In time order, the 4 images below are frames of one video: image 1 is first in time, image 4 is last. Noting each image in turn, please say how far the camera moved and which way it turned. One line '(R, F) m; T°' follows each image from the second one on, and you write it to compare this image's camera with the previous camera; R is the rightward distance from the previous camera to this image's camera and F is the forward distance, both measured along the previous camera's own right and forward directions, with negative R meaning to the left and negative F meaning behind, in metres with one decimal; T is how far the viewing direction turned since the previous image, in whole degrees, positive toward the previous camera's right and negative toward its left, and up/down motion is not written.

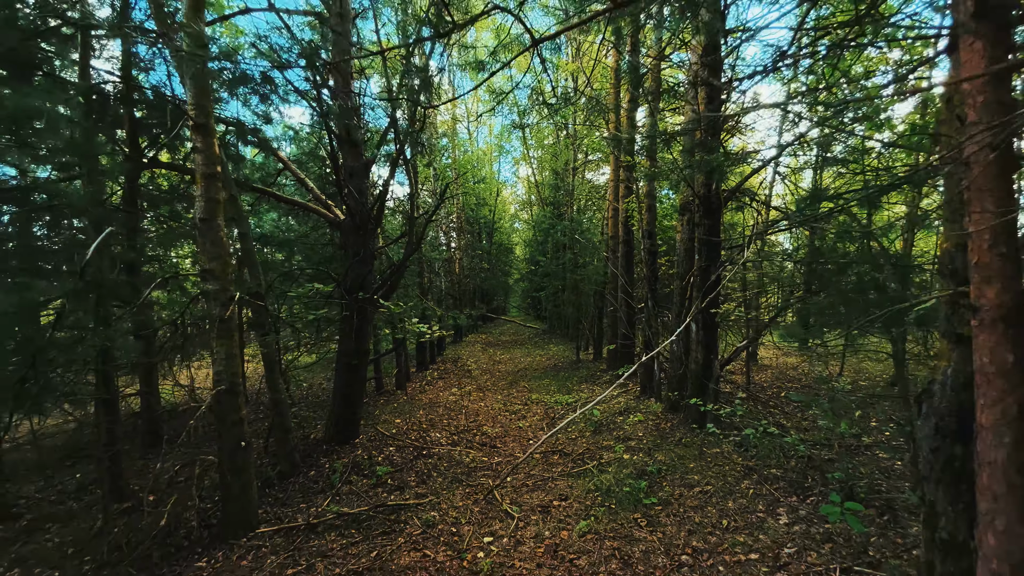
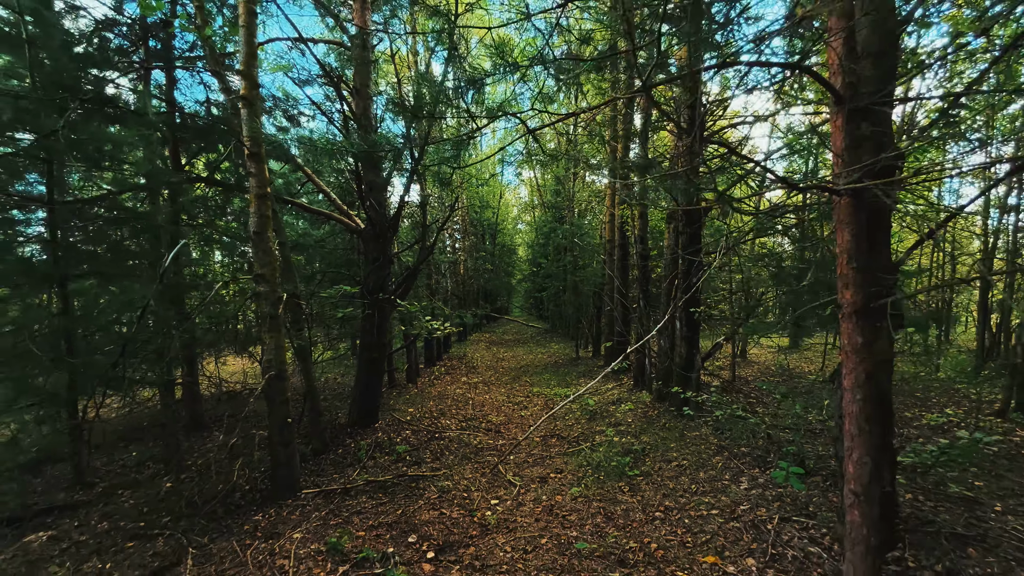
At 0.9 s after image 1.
(0.0, -0.6) m; 0°
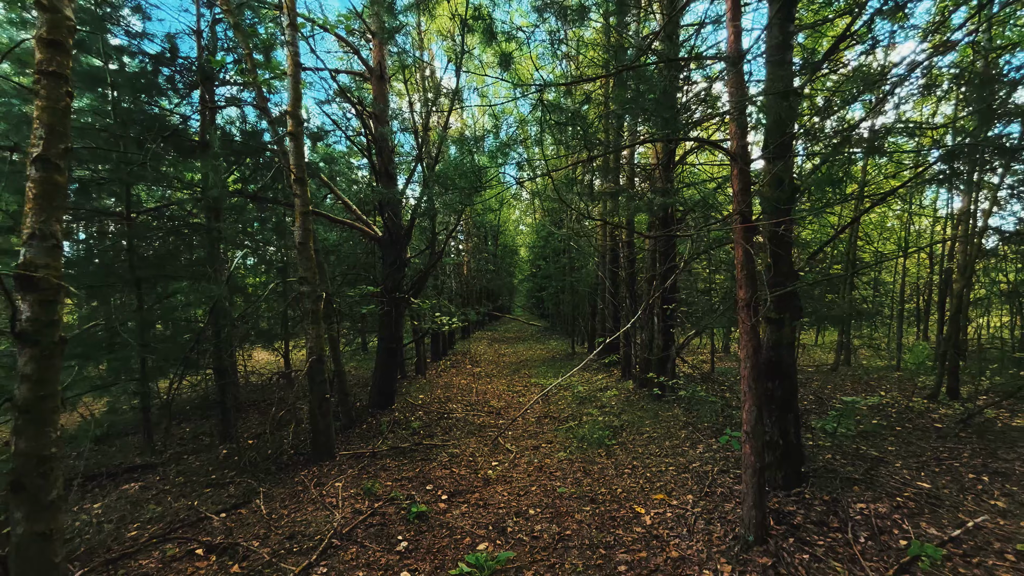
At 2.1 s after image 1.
(+0.1, -0.9) m; 0°
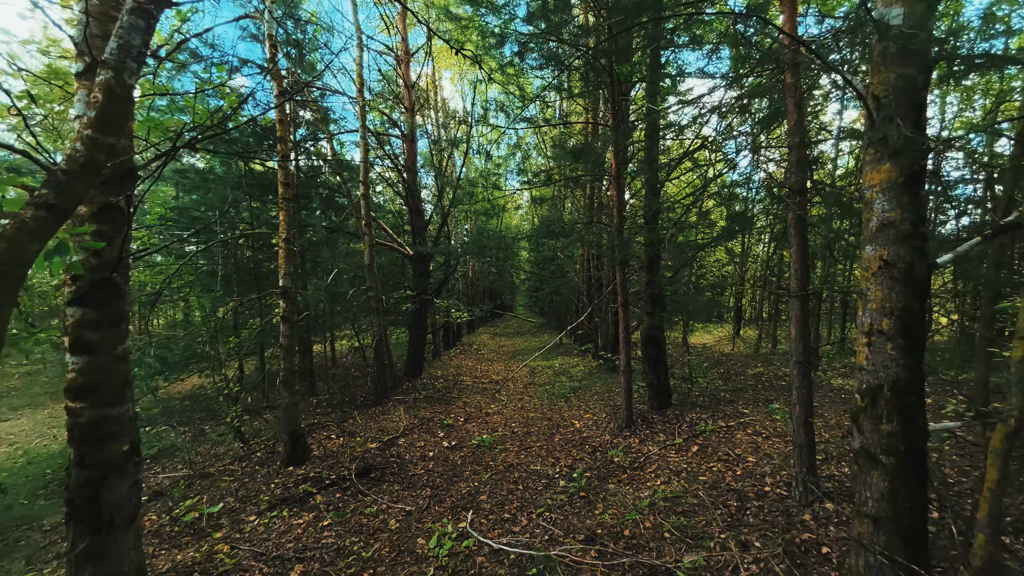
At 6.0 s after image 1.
(+0.2, -2.8) m; 0°
